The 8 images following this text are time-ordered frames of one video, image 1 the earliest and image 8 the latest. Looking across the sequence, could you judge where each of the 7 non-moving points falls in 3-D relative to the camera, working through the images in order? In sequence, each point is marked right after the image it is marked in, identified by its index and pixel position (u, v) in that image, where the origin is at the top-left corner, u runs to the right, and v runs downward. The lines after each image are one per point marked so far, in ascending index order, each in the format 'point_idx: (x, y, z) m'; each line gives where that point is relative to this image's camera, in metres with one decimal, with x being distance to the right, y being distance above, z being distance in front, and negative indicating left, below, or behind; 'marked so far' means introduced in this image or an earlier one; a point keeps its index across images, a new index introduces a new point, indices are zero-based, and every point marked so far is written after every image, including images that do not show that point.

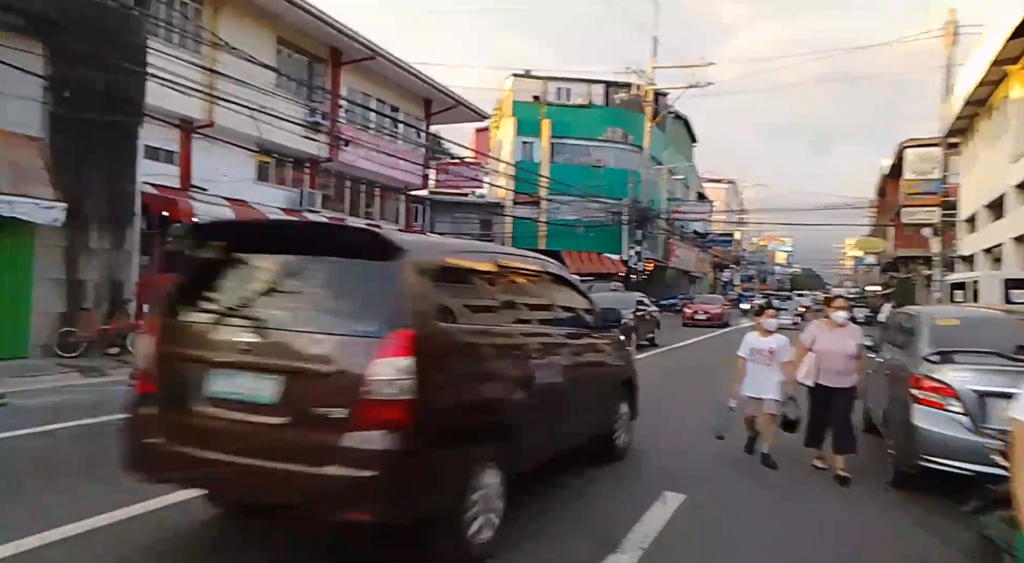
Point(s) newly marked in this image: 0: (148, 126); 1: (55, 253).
0: (-8.6, +3.7, +17.0) m
1: (-7.8, +0.5, +12.4) m
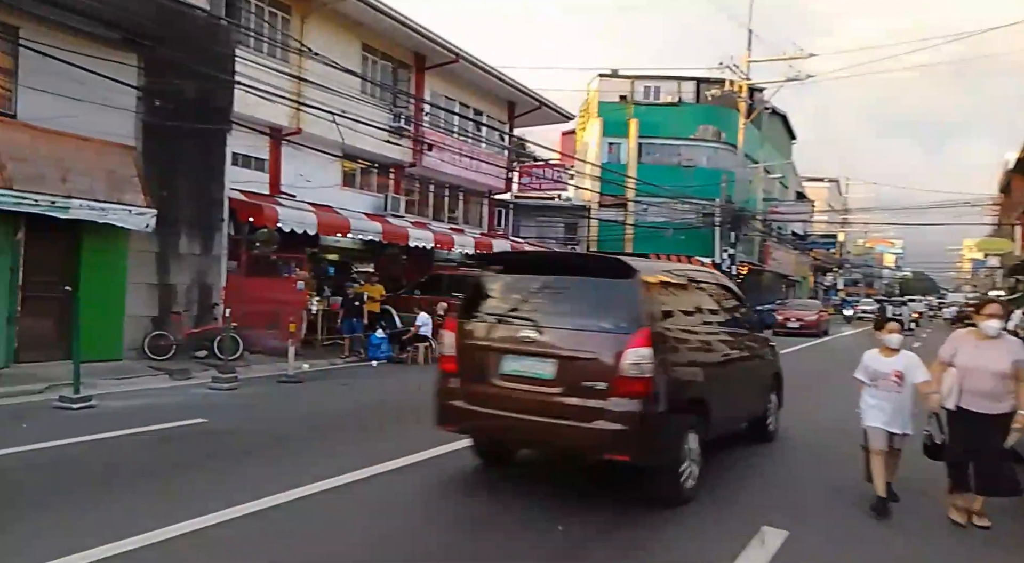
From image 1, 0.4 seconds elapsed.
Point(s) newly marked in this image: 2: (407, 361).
0: (-6.6, +3.6, +17.5) m
1: (-6.4, +0.4, +12.7) m
2: (-2.3, -1.7, +15.4) m
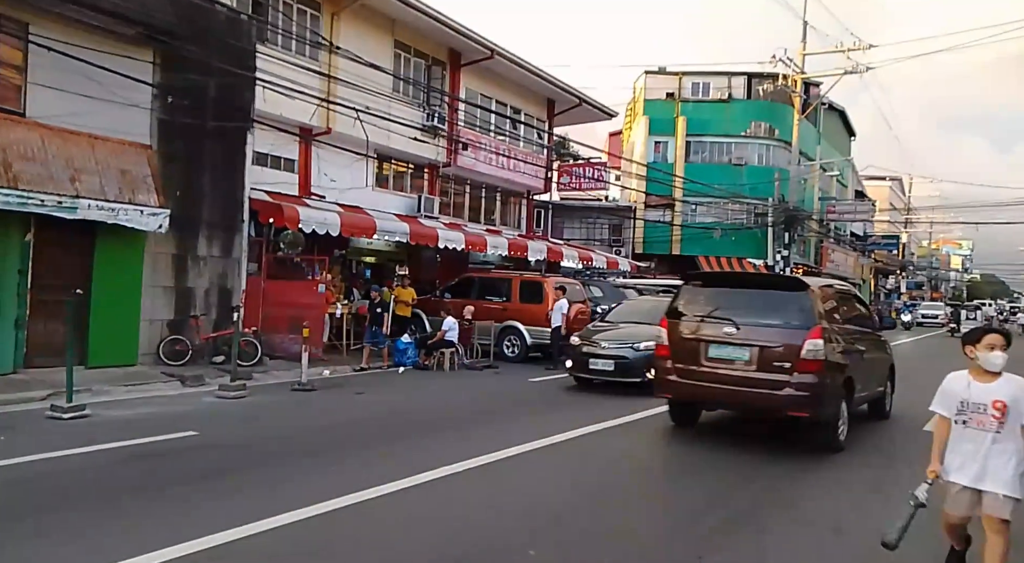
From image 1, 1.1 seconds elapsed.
0: (-5.8, +3.5, +17.1) m
1: (-6.0, +0.3, +12.4) m
2: (-1.7, -1.8, +14.7) m
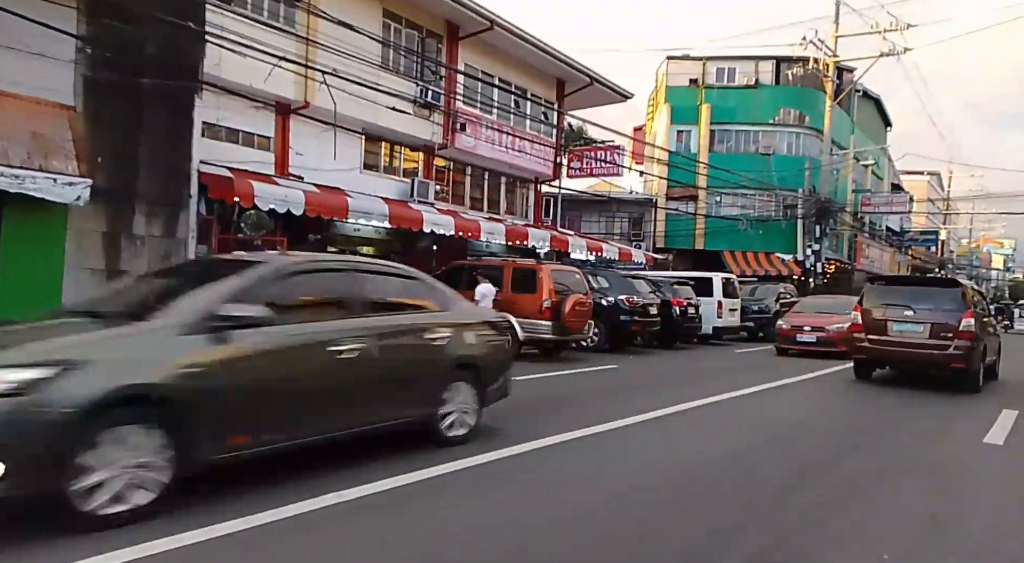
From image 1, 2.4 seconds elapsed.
0: (-6.0, +3.8, +15.6) m
1: (-6.3, +0.6, +10.8) m
2: (-1.9, -1.5, +13.0) m
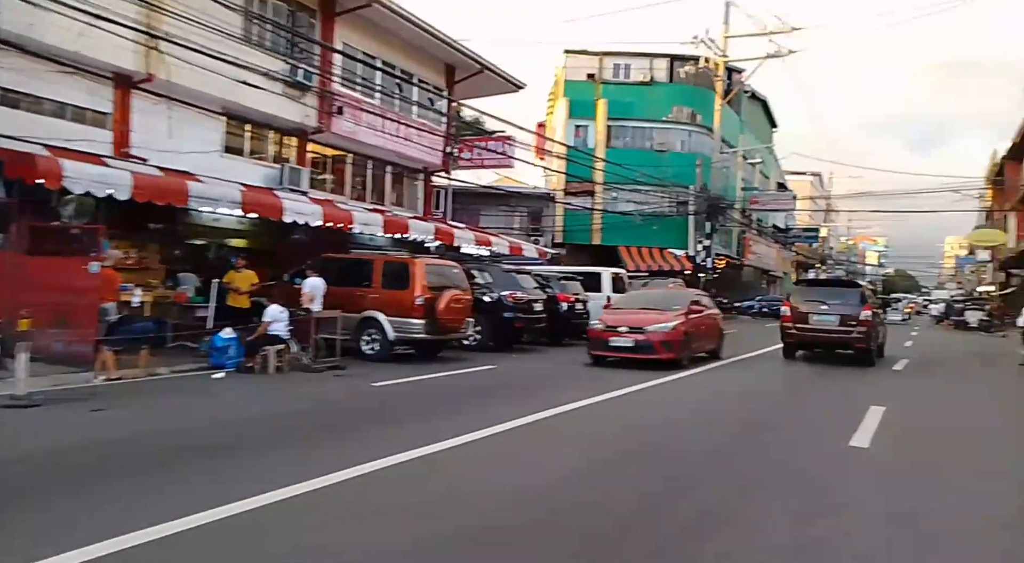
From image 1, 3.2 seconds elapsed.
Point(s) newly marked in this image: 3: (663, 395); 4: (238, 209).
0: (-8.5, +3.9, +13.5) m
1: (-8.2, +0.7, +8.8) m
2: (-4.1, -1.4, +11.6) m
3: (+2.4, -2.0, +11.8) m
4: (-5.1, +1.3, +13.3) m
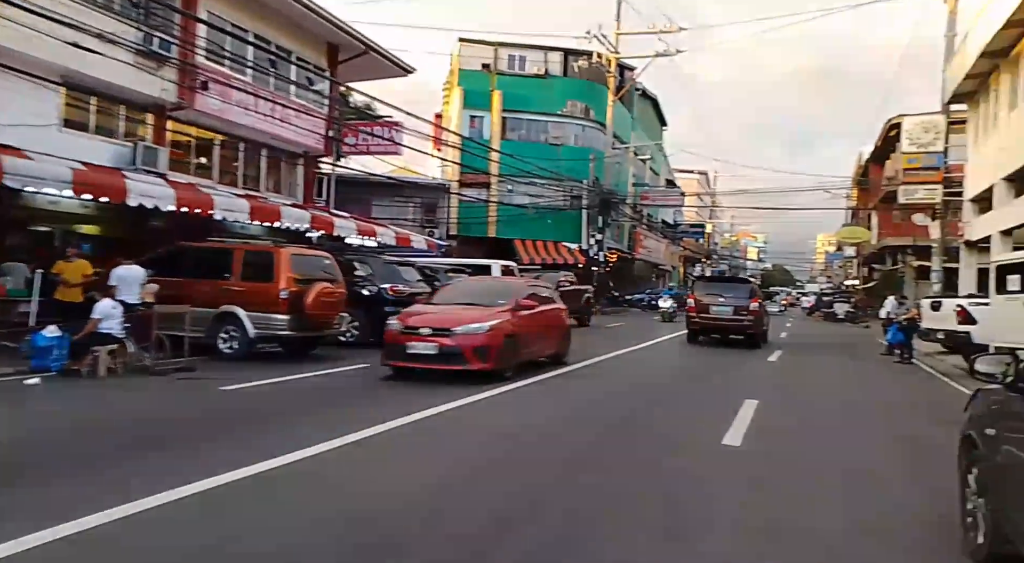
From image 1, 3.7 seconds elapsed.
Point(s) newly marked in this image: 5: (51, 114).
0: (-10.6, +4.0, +11.4) m
1: (-9.6, +0.8, +6.8) m
2: (-6.0, -1.3, +10.1) m
3: (+0.4, -1.9, +11.3) m
4: (-7.2, +1.5, +11.7) m
5: (-9.6, +3.4, +14.9) m
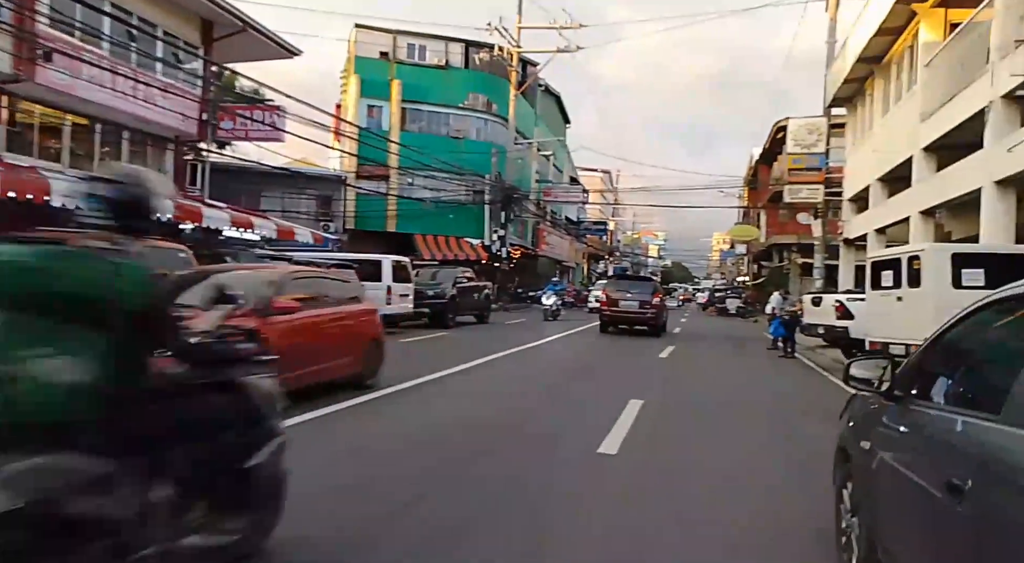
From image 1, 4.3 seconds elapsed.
0: (-12.4, +4.1, +9.1) m
1: (-10.8, +0.8, +4.7) m
2: (-7.7, -1.3, +8.5) m
3: (-1.5, -1.9, +10.4) m
4: (-9.0, +1.6, +9.9) m
5: (-11.8, +3.5, +12.7) m
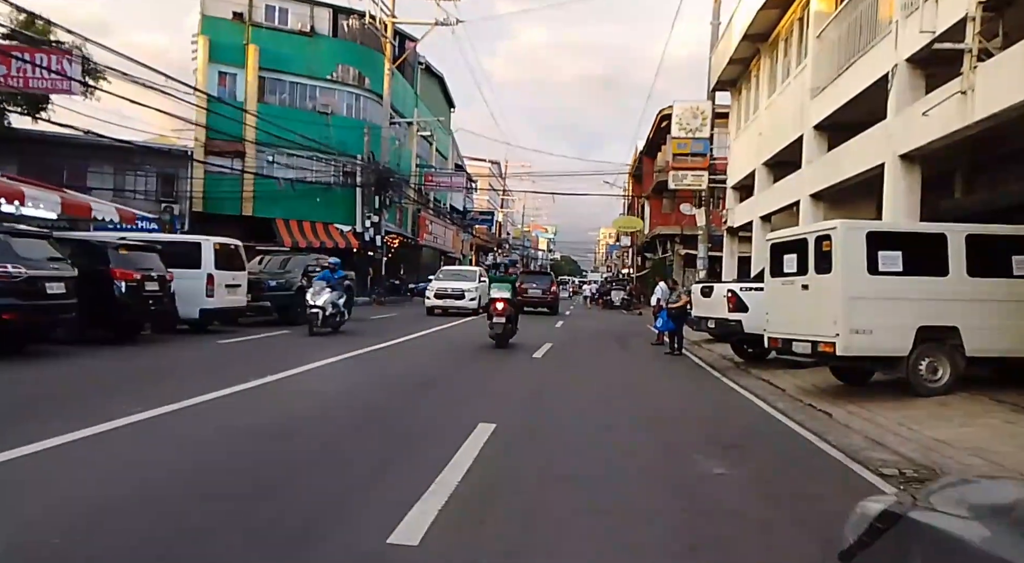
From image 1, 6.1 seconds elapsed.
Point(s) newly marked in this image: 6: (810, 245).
0: (-14.1, +4.3, +3.9) m
1: (-12.0, +1.0, -0.2) m
2: (-9.4, -1.1, +4.0) m
3: (-3.6, -1.6, +6.9) m
4: (-11.0, +1.8, +5.2) m
5: (-14.2, +3.8, +7.5) m
6: (+4.9, +0.6, +11.7) m
